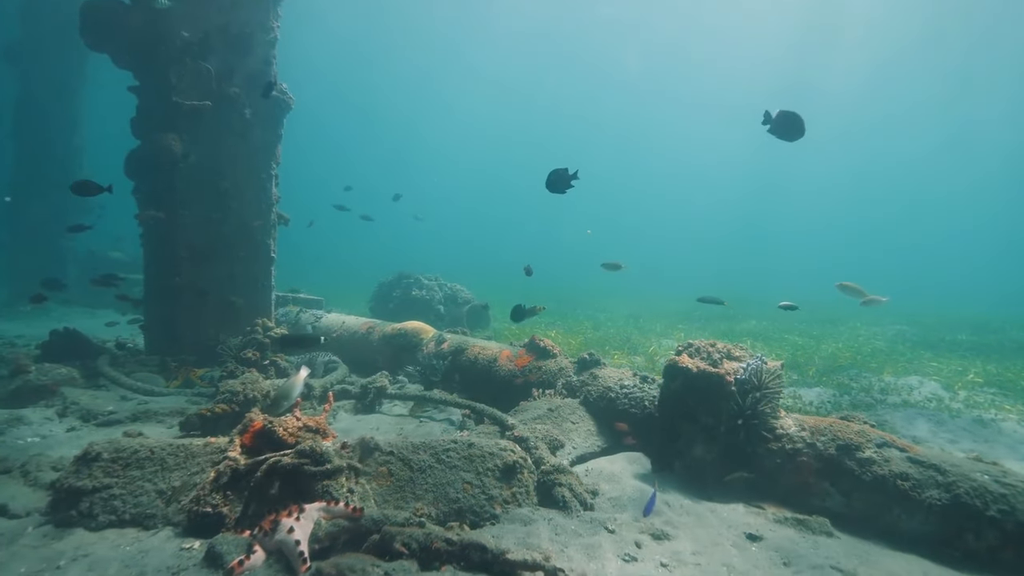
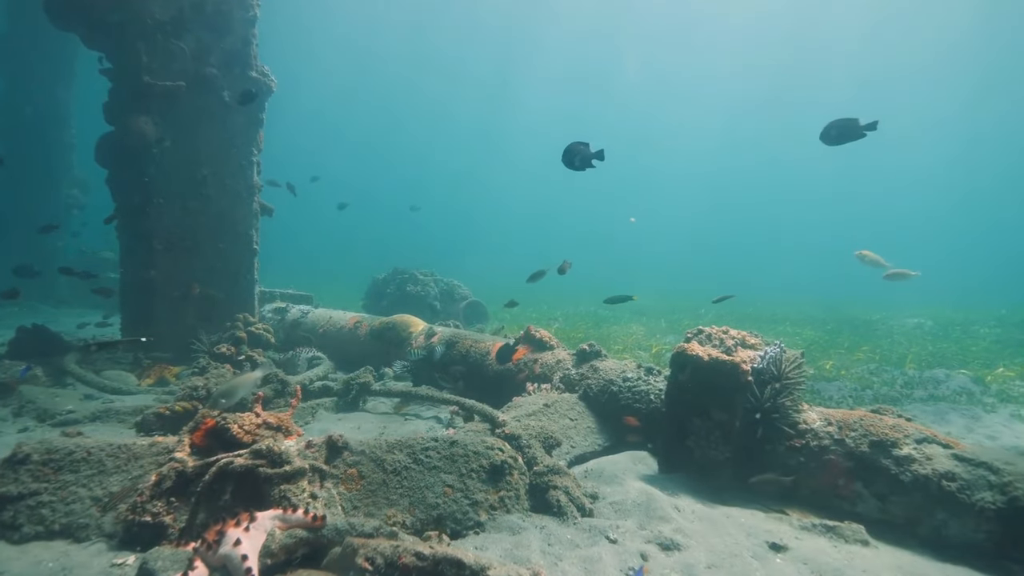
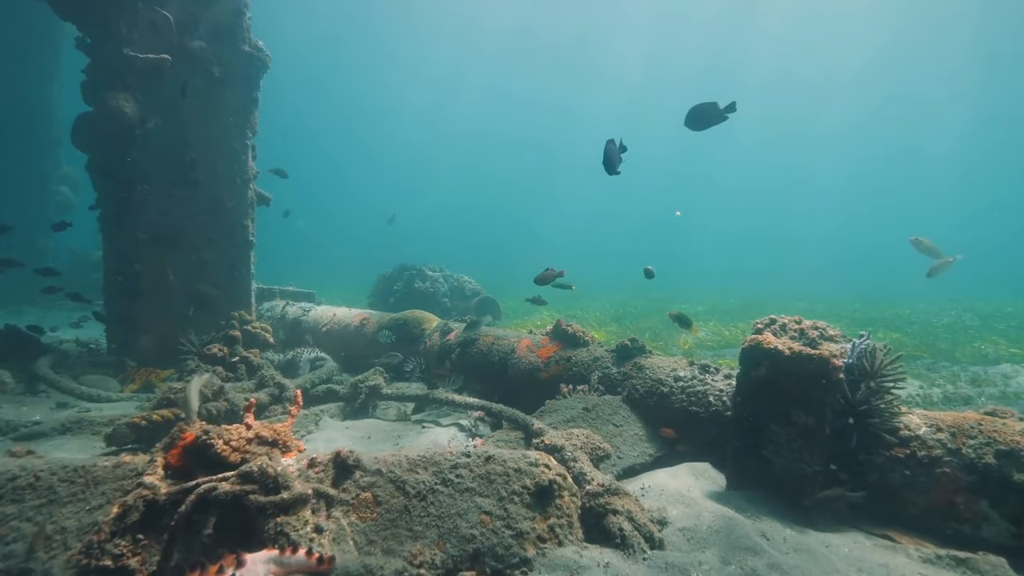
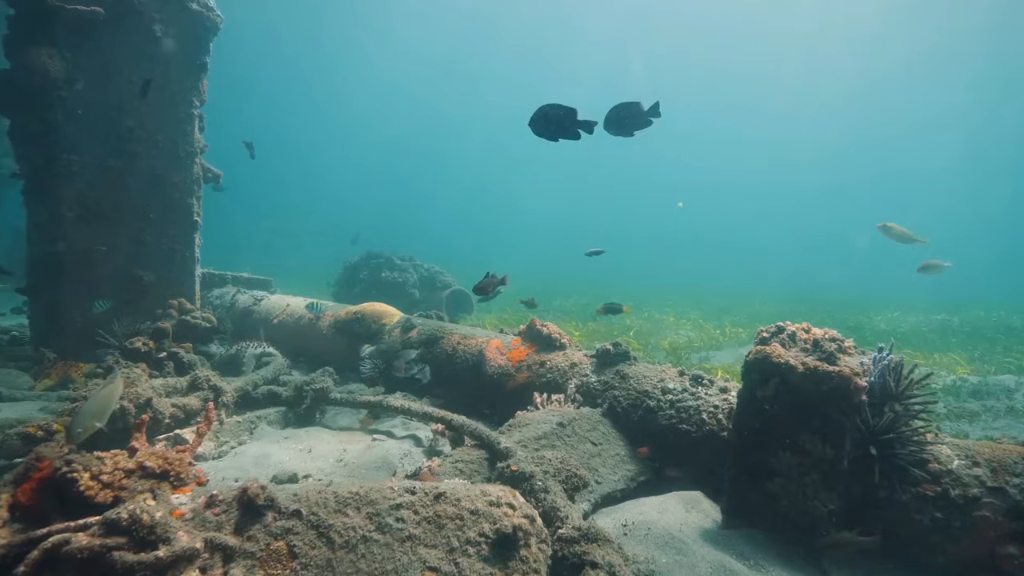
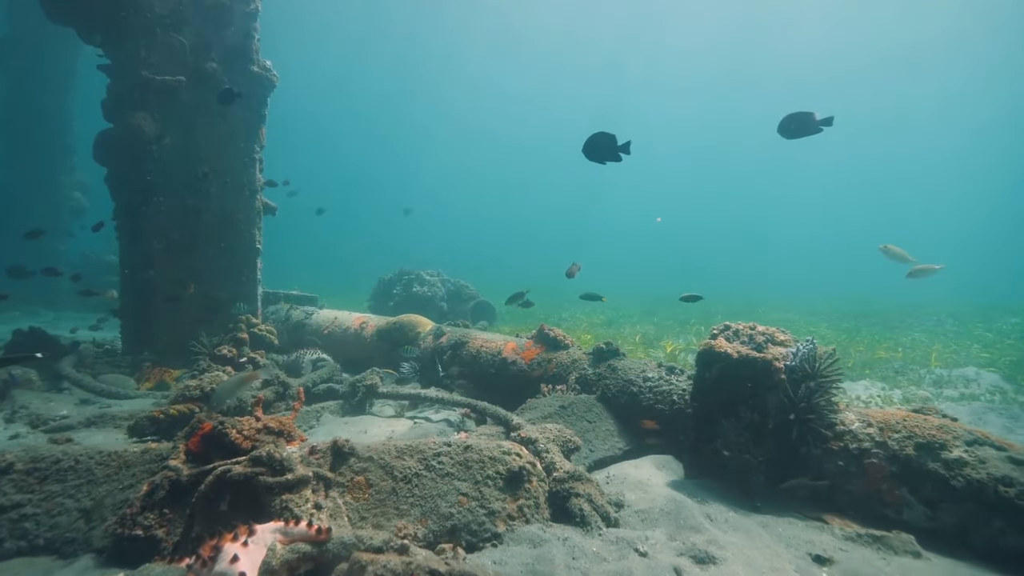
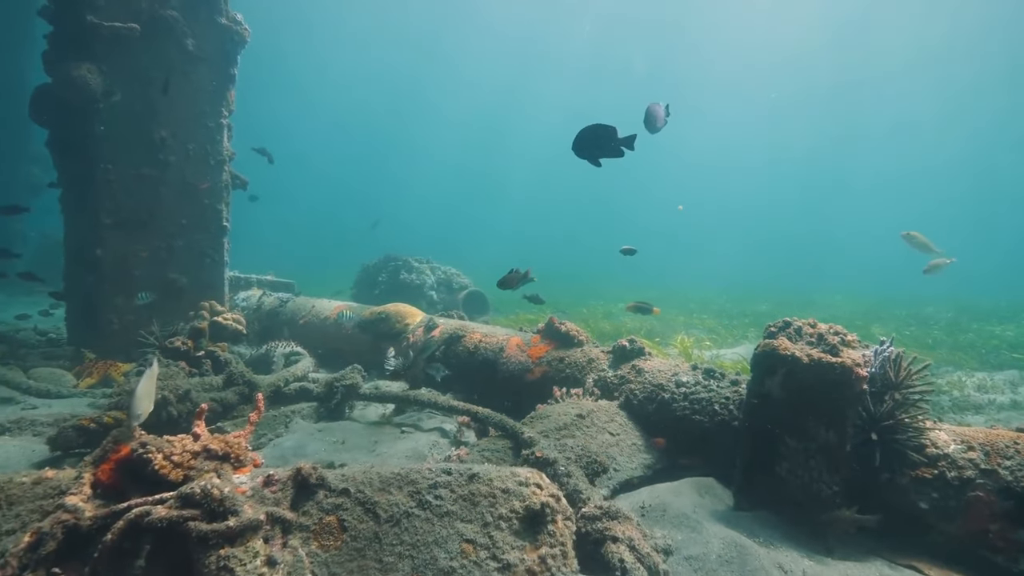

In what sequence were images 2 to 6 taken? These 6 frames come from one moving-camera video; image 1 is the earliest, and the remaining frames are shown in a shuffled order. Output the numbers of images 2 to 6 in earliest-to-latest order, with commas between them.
2, 5, 3, 6, 4
